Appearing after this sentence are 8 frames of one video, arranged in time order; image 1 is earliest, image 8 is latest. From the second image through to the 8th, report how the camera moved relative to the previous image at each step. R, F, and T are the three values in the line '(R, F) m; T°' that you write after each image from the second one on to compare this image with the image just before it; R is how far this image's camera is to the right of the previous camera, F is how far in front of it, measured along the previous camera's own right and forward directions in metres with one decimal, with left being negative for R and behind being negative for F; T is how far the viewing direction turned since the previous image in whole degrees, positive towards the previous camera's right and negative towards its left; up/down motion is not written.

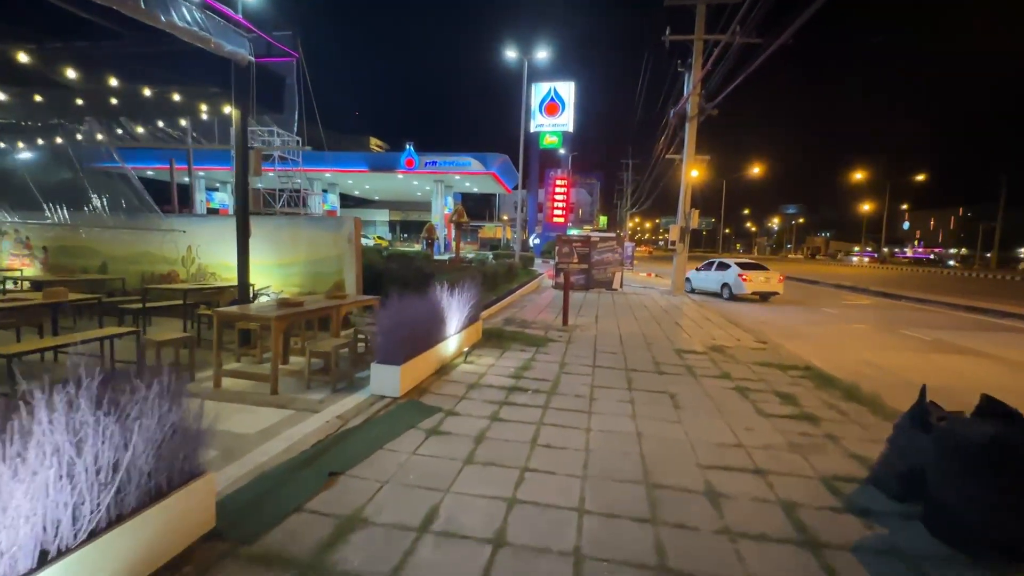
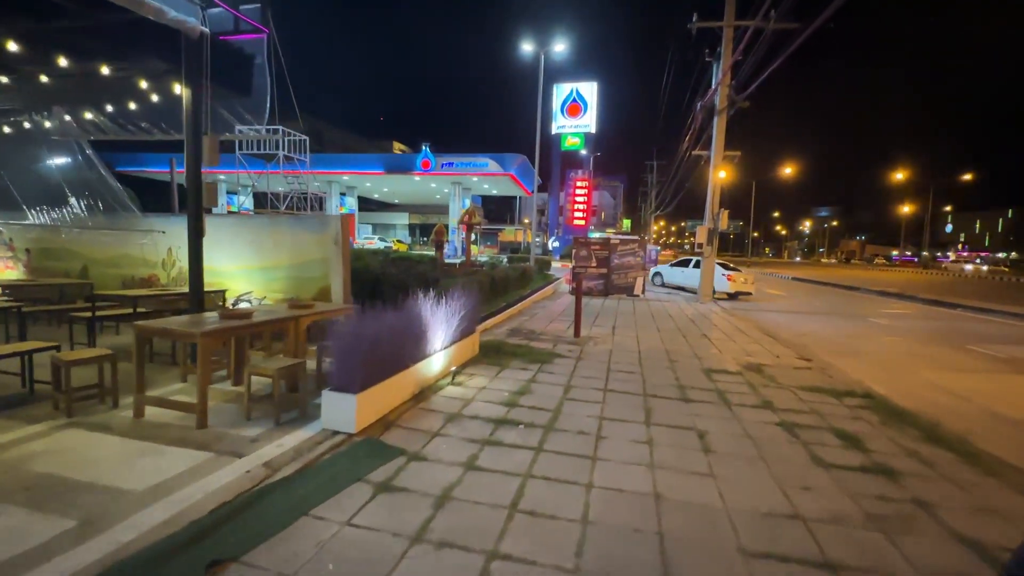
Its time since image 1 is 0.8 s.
(+0.3, +1.1) m; -3°
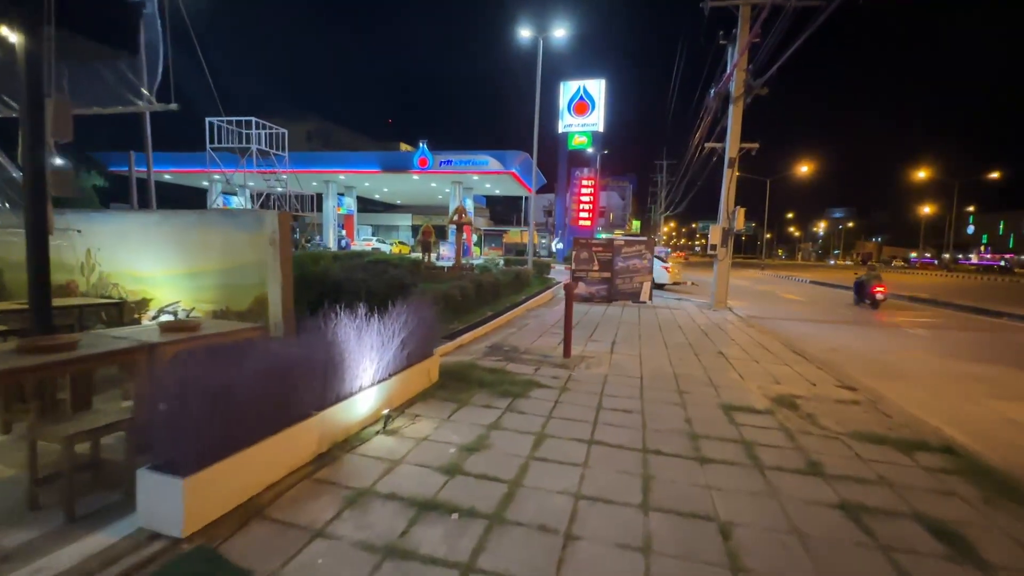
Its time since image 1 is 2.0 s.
(+0.5, +1.5) m; -1°
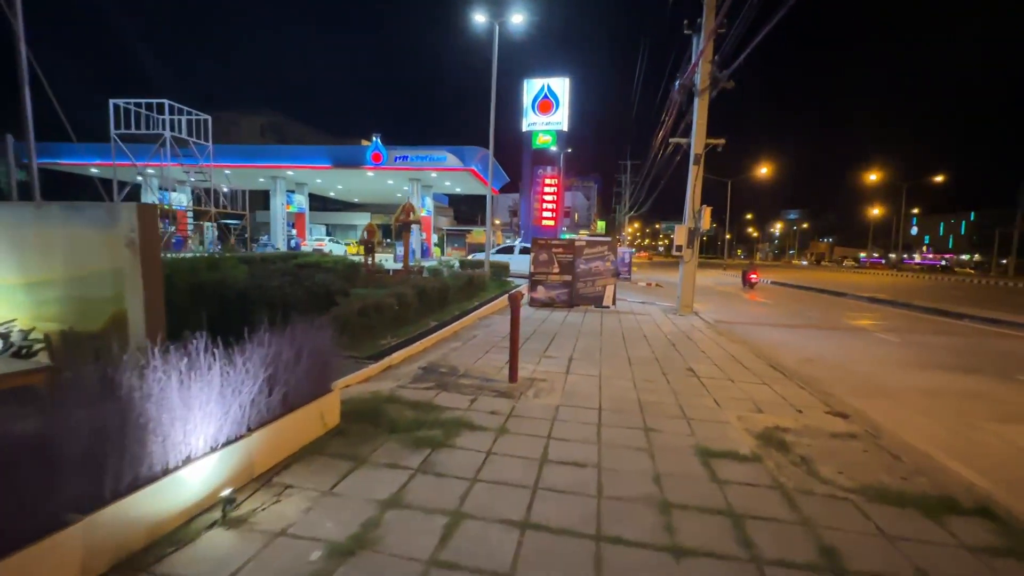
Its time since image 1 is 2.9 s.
(+0.4, +1.2) m; +4°
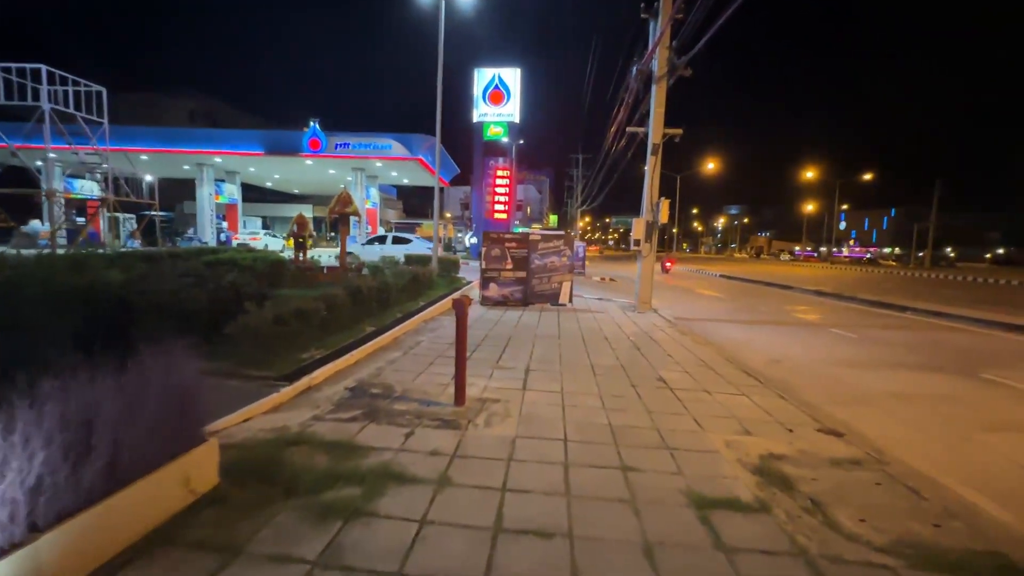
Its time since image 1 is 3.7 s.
(+0.1, +1.1) m; +6°
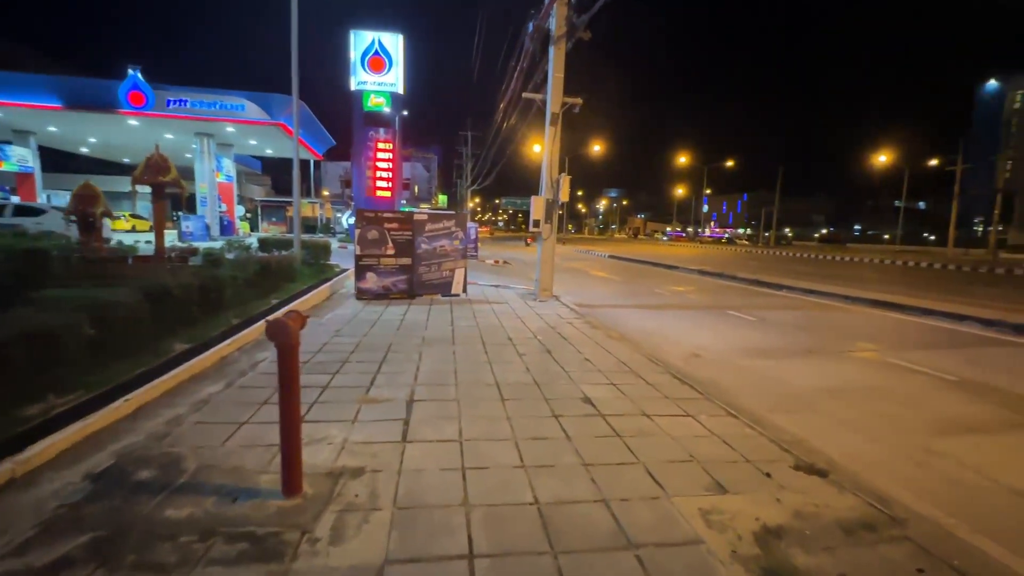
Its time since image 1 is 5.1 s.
(+0.2, +1.9) m; +13°
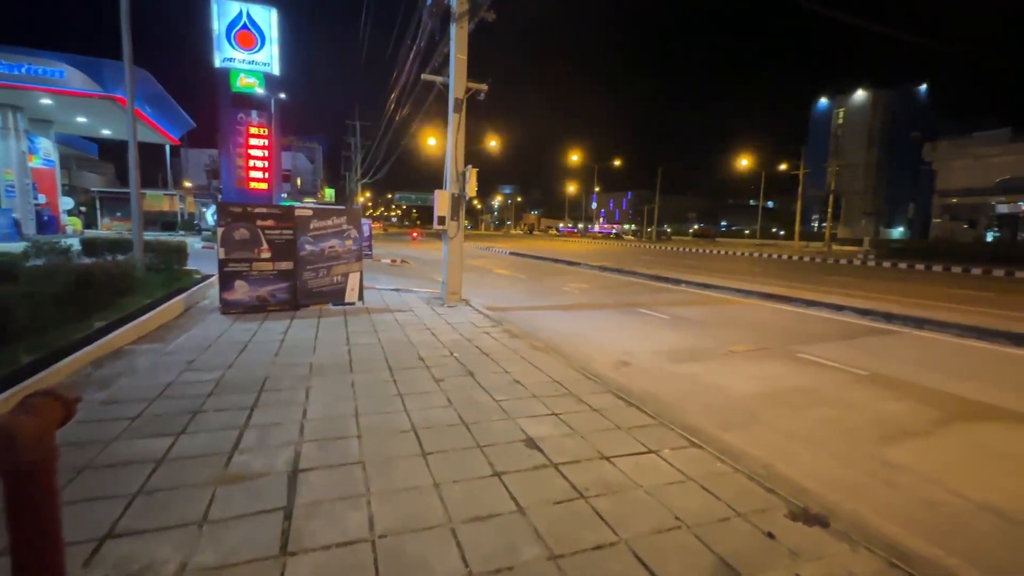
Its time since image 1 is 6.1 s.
(-0.2, +1.1) m; +12°
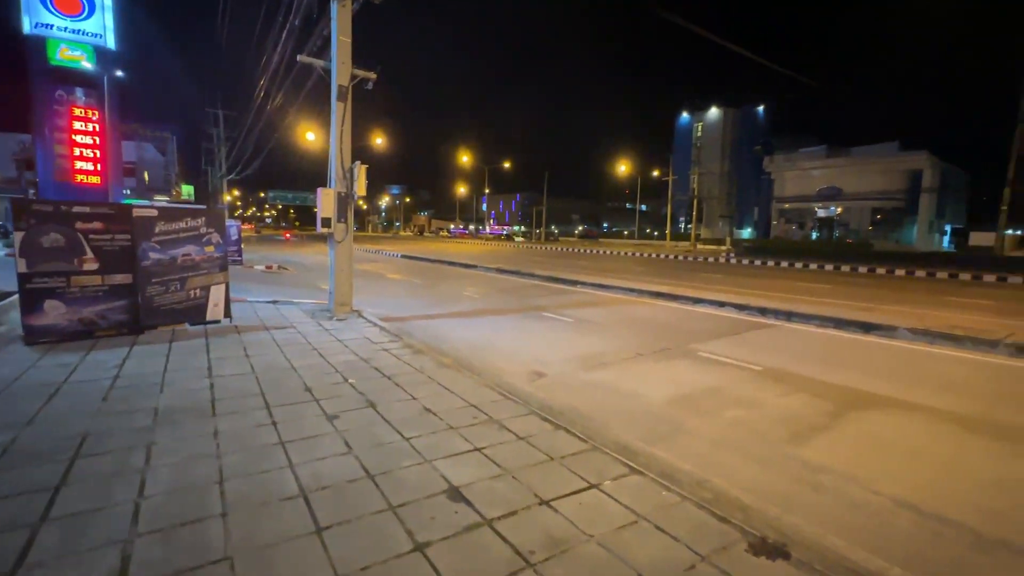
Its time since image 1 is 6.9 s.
(-0.2, +0.7) m; +13°
